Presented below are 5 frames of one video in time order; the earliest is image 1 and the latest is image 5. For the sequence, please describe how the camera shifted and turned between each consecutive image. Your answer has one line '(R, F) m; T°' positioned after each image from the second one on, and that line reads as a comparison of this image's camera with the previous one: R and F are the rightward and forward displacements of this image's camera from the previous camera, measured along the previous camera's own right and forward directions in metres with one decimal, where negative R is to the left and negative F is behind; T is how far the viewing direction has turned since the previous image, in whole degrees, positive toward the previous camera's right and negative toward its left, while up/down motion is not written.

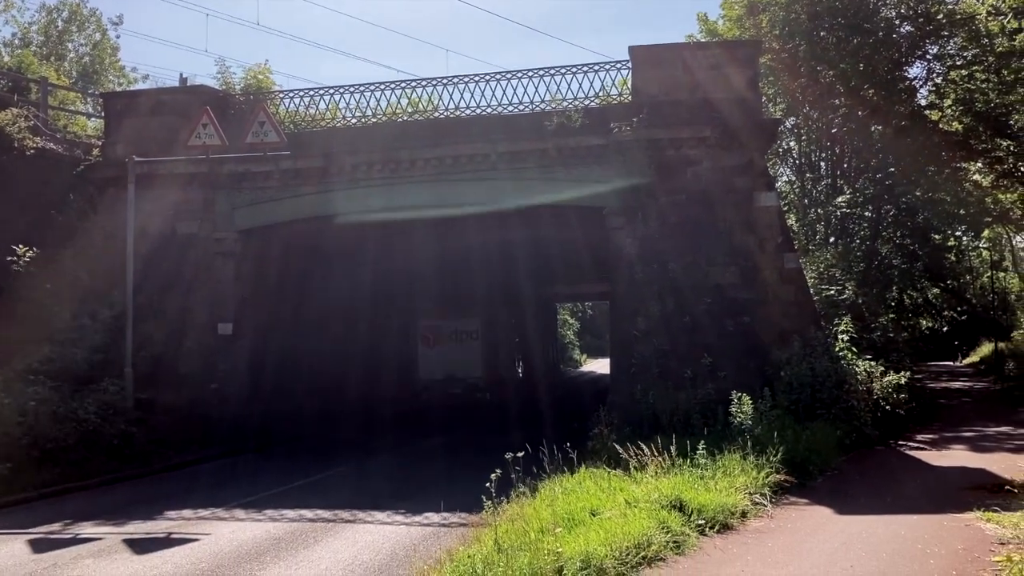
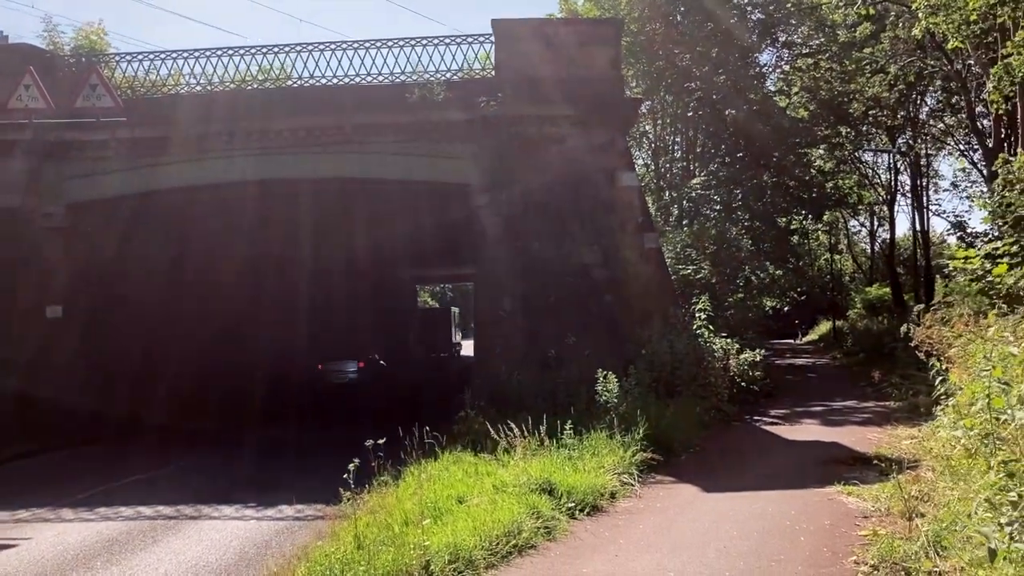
(0.0, +0.4) m; +9°
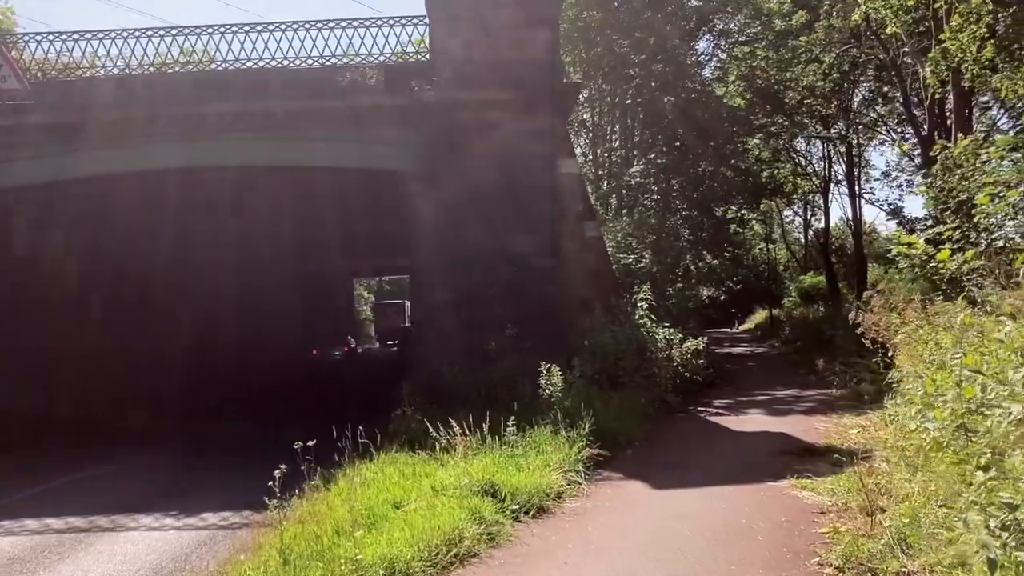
(0.0, +0.4) m; +4°
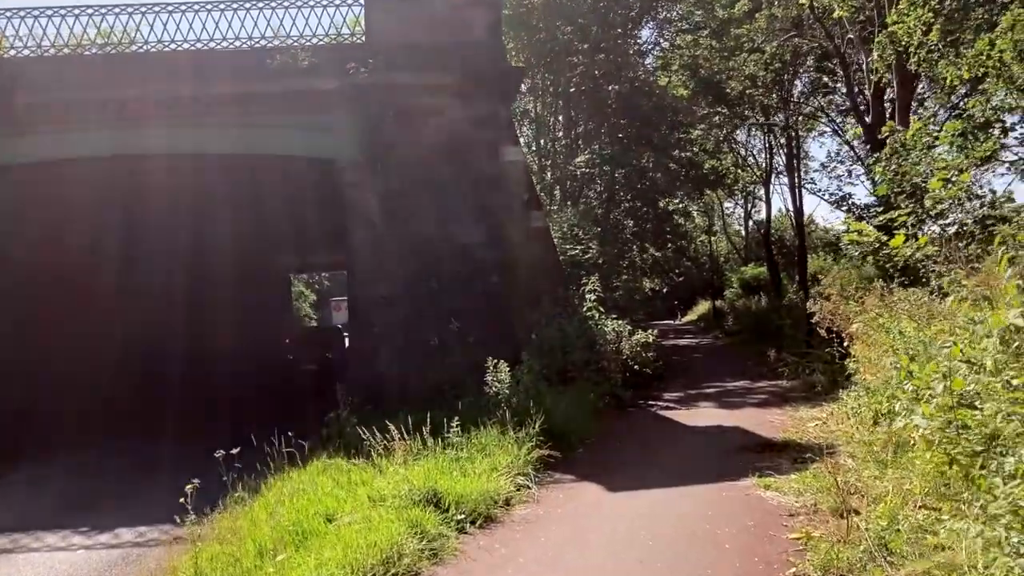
(0.0, +0.5) m; +3°
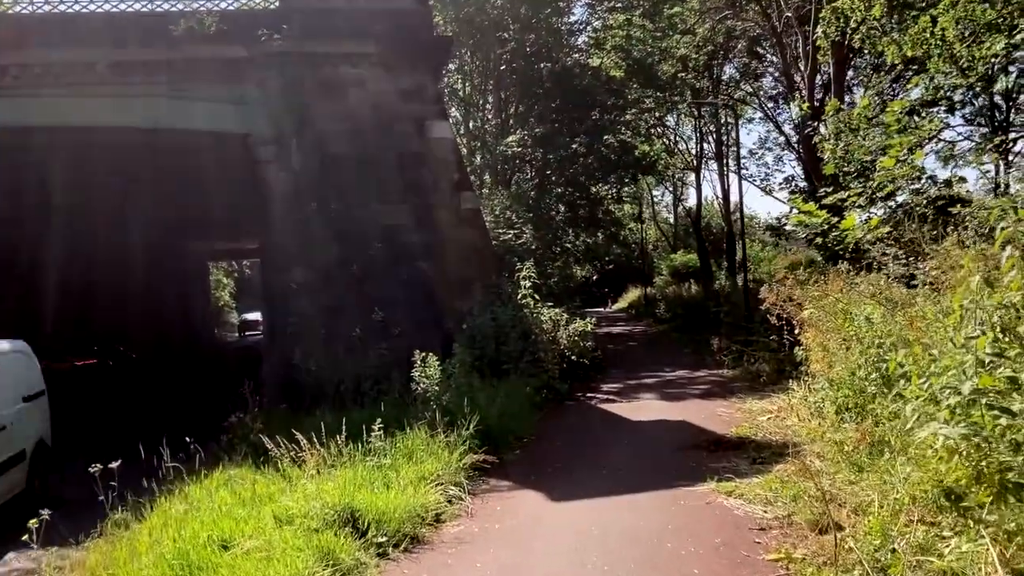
(0.0, +0.8) m; +4°
